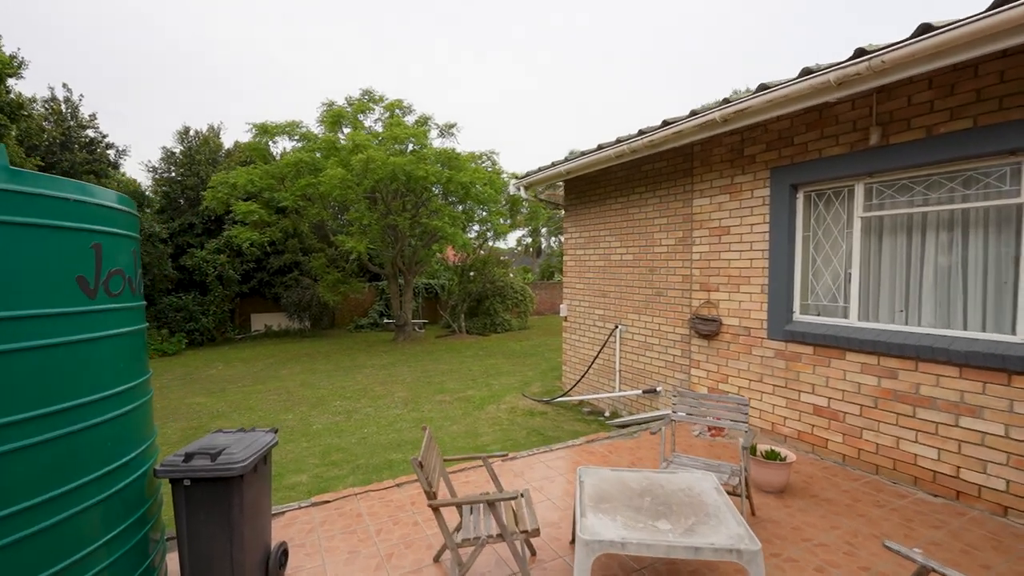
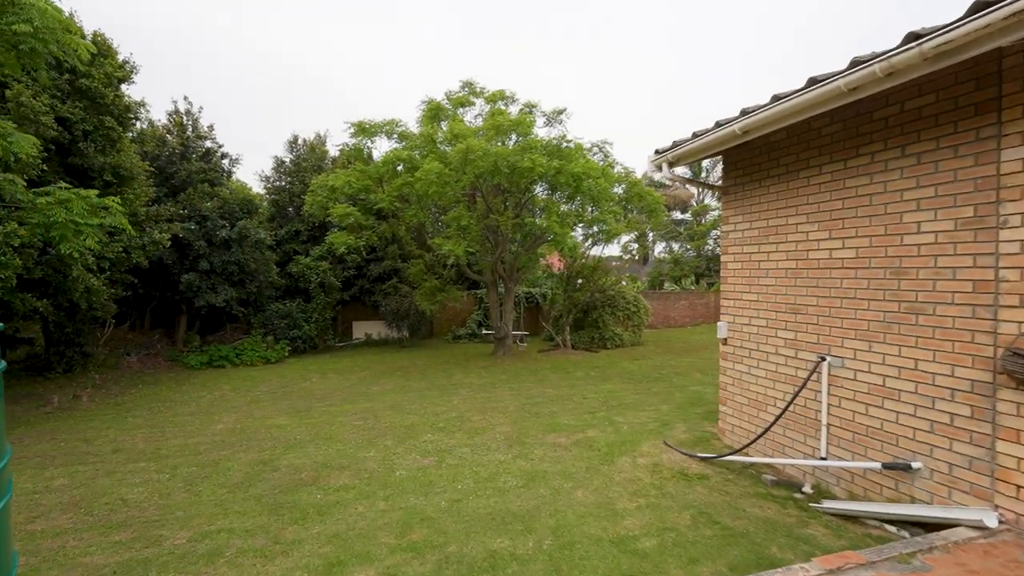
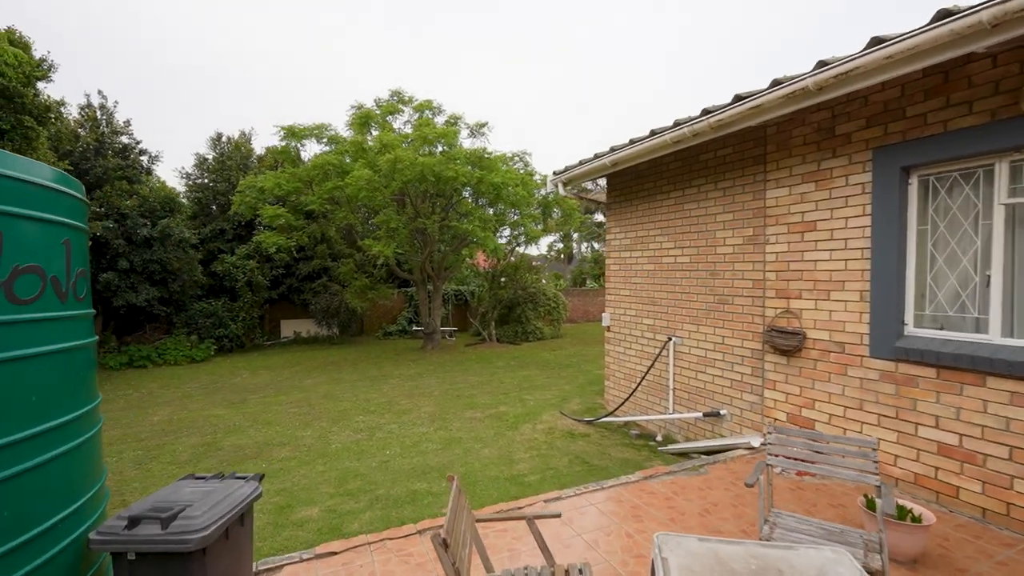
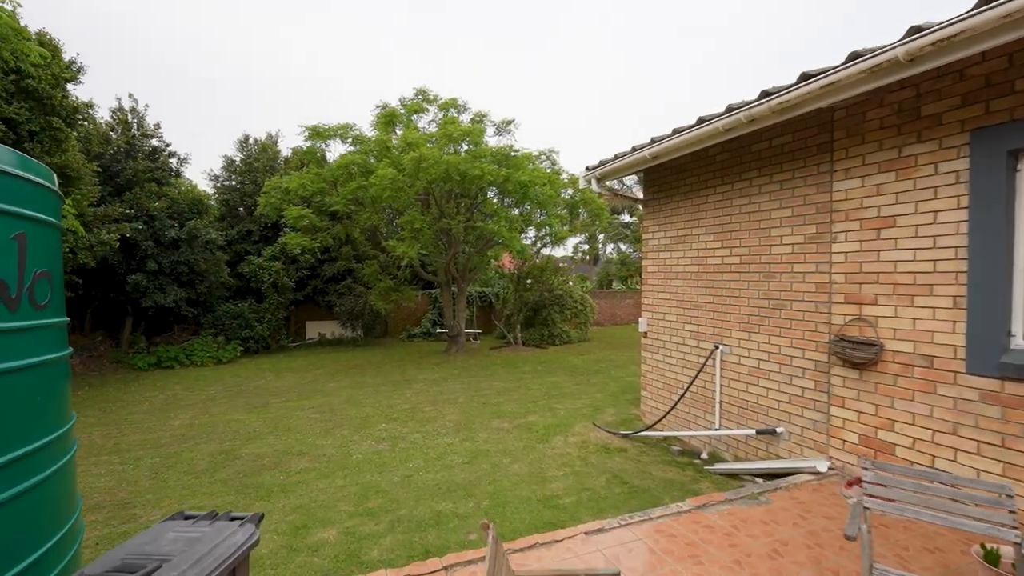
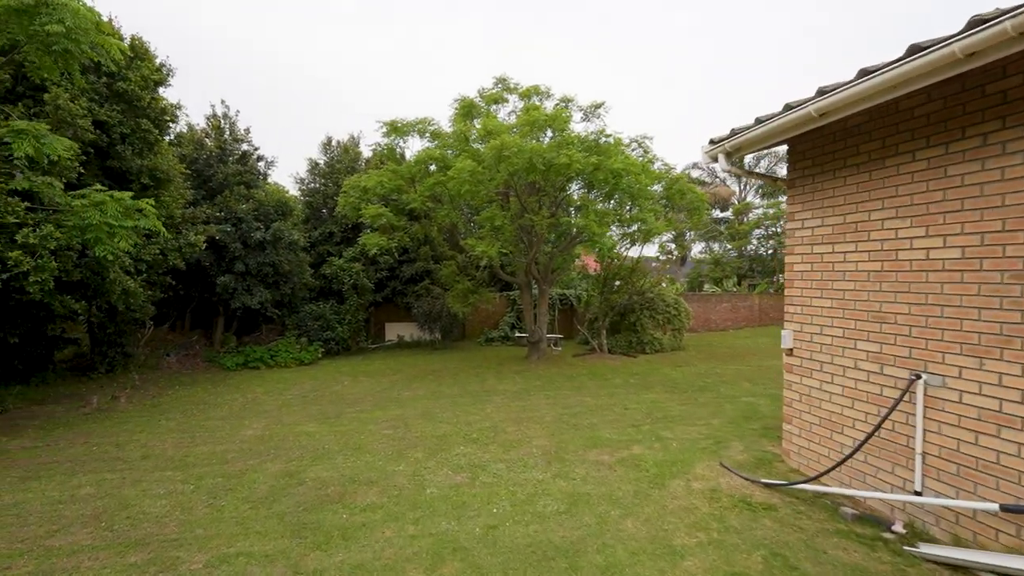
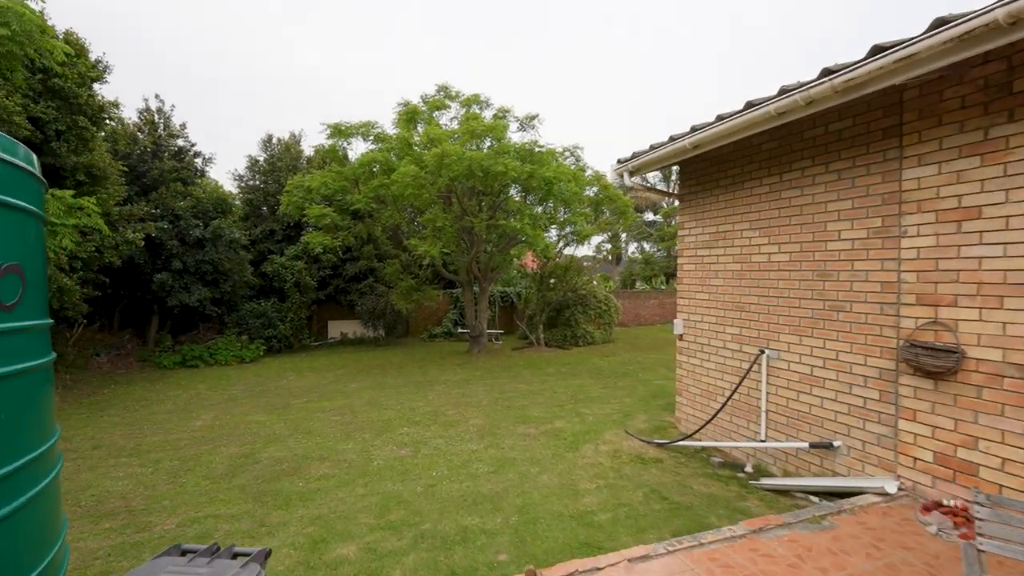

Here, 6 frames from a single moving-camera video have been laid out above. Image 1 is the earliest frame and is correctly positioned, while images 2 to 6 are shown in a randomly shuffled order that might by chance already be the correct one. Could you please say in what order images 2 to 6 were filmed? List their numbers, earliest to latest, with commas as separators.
3, 4, 6, 2, 5
